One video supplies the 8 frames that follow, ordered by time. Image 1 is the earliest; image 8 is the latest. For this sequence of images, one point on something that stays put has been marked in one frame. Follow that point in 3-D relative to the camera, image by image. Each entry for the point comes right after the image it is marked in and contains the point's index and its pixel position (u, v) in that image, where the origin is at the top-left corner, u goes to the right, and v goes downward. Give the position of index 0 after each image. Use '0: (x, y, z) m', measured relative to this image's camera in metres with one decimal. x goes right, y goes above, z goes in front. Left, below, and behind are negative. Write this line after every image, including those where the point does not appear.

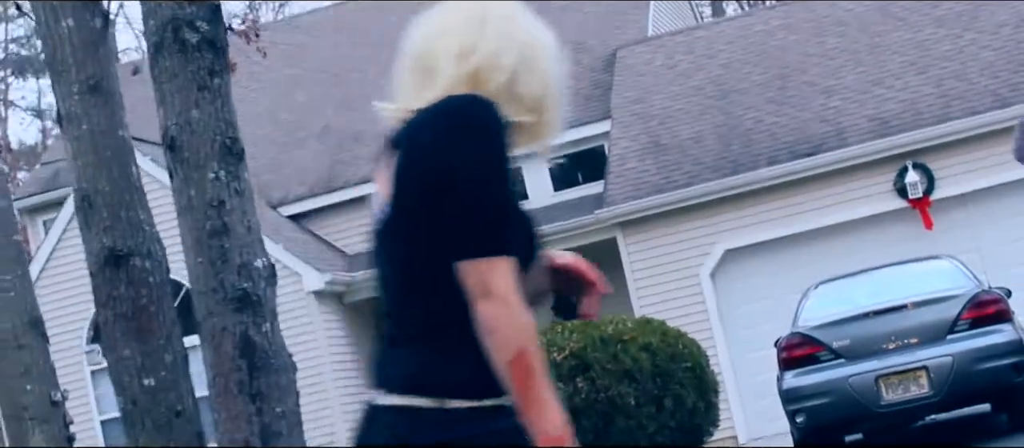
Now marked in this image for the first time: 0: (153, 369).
0: (-1.3, -0.5, +5.1) m
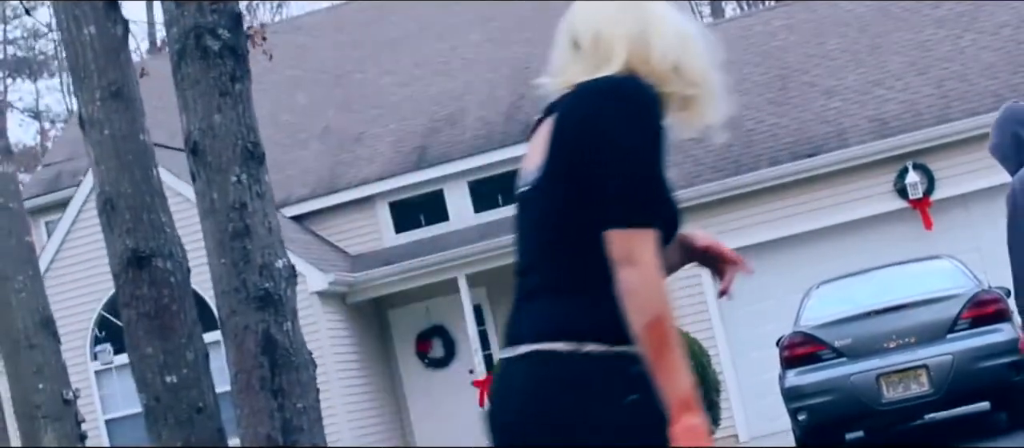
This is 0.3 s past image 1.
0: (-1.3, -0.5, +5.2) m
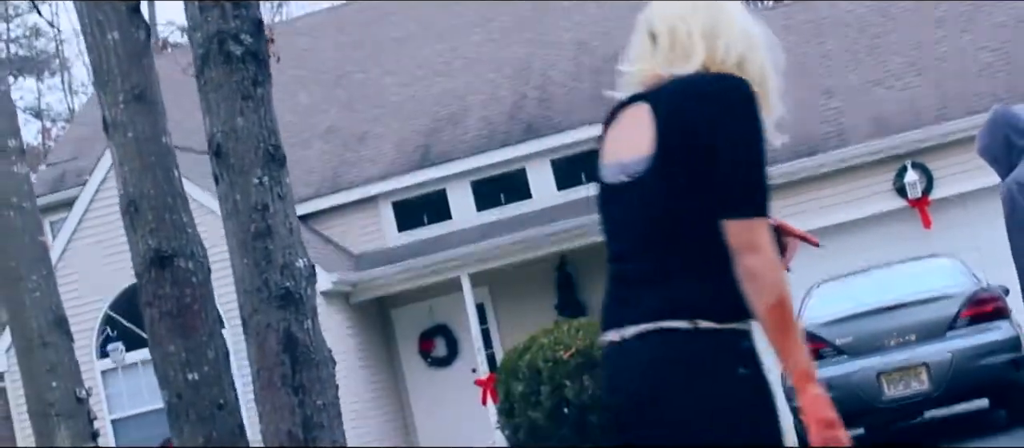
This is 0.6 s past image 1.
0: (-1.2, -0.5, +5.3) m
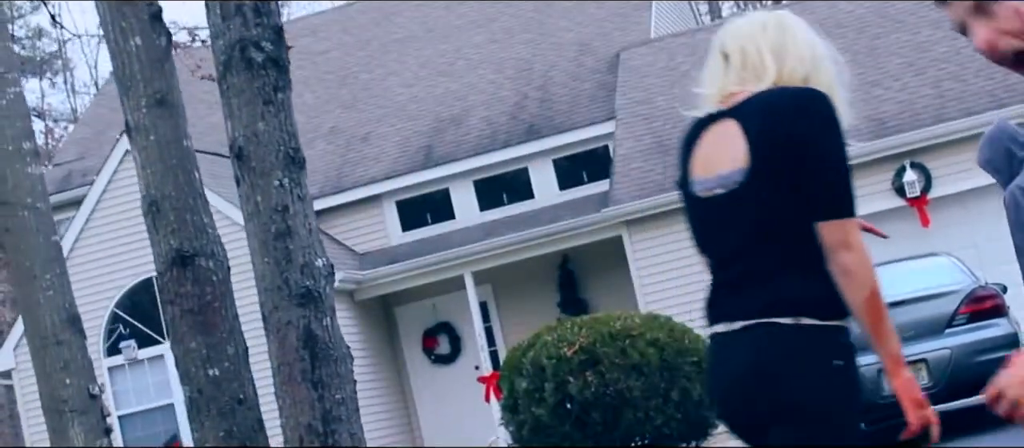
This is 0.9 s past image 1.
0: (-1.2, -0.5, +5.5) m
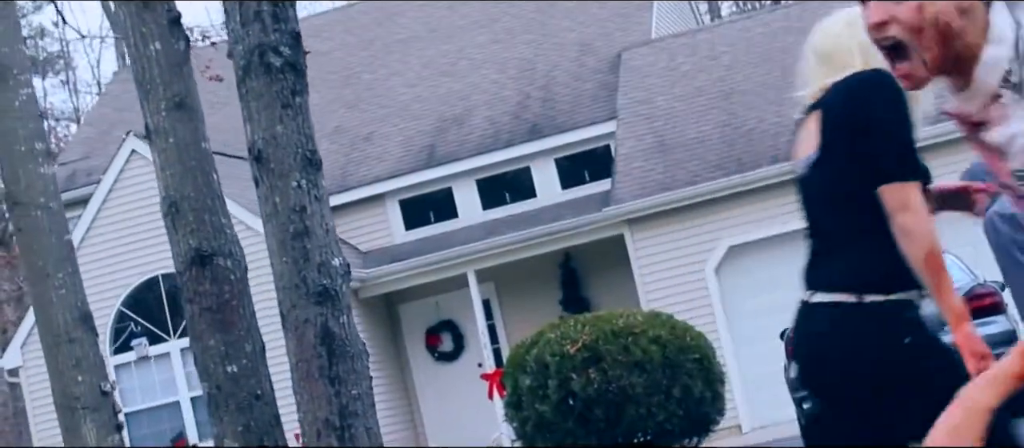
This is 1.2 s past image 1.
0: (-1.1, -0.5, +5.7) m
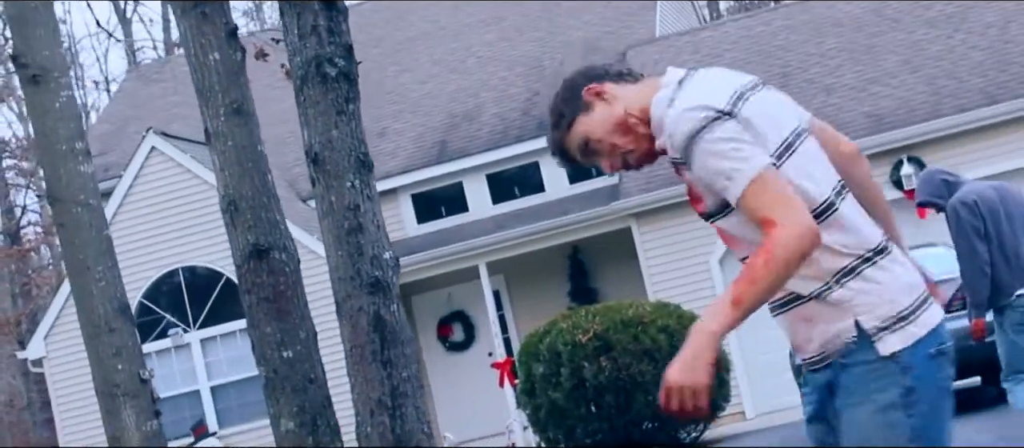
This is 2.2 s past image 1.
0: (-1.0, -0.5, +6.1) m
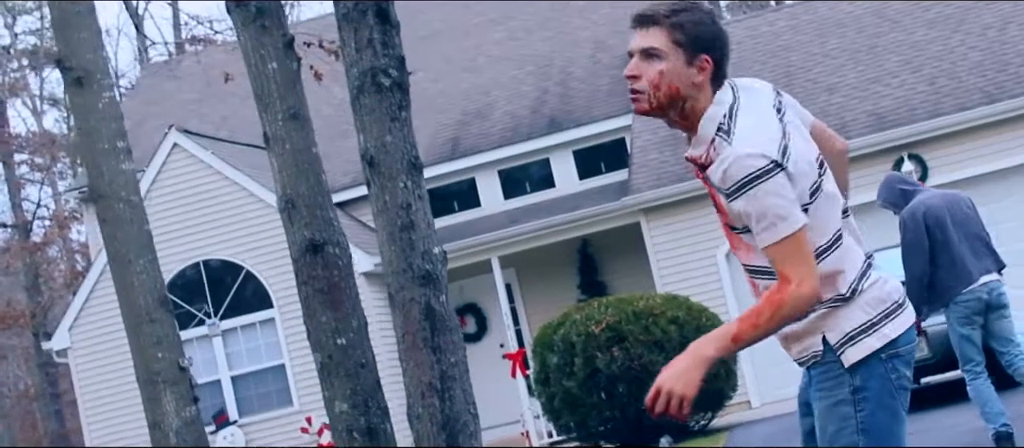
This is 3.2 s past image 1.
0: (-0.8, -0.5, +6.6) m
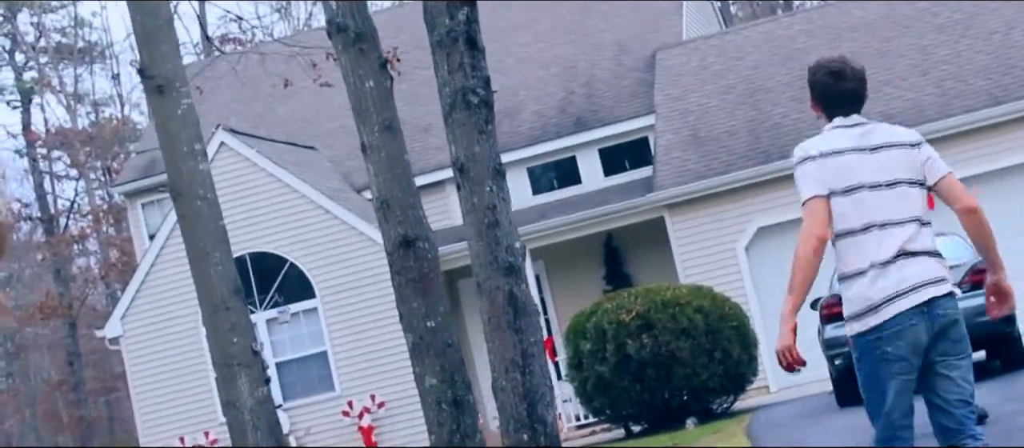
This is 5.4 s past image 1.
0: (-0.5, -0.5, +7.6) m
